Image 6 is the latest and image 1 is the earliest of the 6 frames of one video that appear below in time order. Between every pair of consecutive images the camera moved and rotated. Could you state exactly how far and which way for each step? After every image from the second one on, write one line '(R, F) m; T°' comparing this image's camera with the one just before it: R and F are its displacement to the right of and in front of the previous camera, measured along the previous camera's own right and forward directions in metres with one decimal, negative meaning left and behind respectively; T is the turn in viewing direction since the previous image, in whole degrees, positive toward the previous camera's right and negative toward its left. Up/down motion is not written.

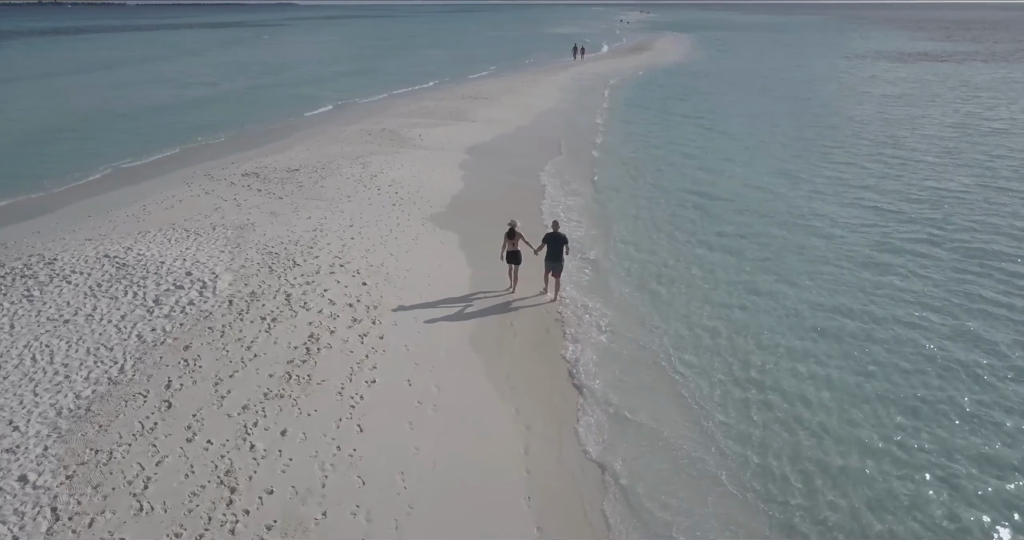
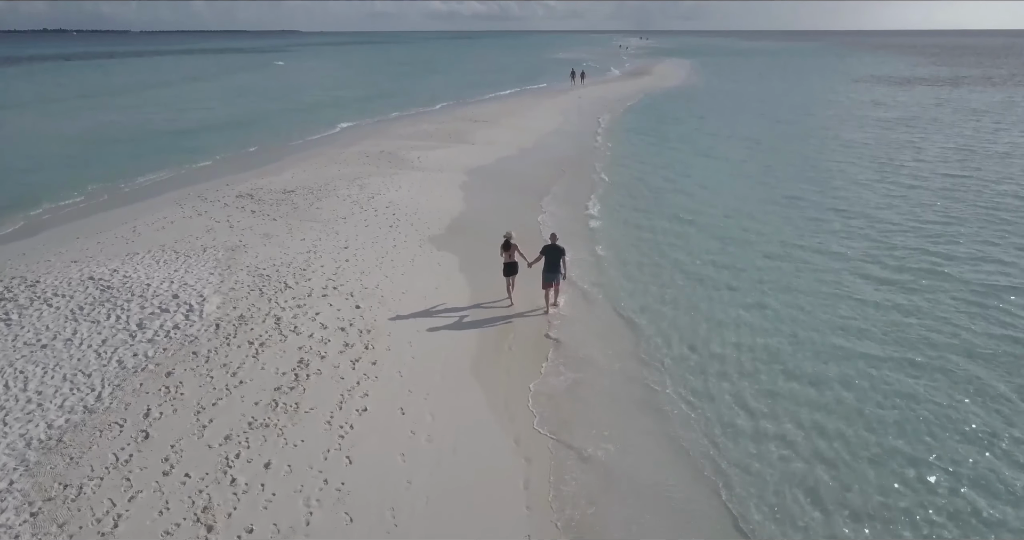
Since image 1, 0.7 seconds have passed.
(0.0, +0.4) m; 0°
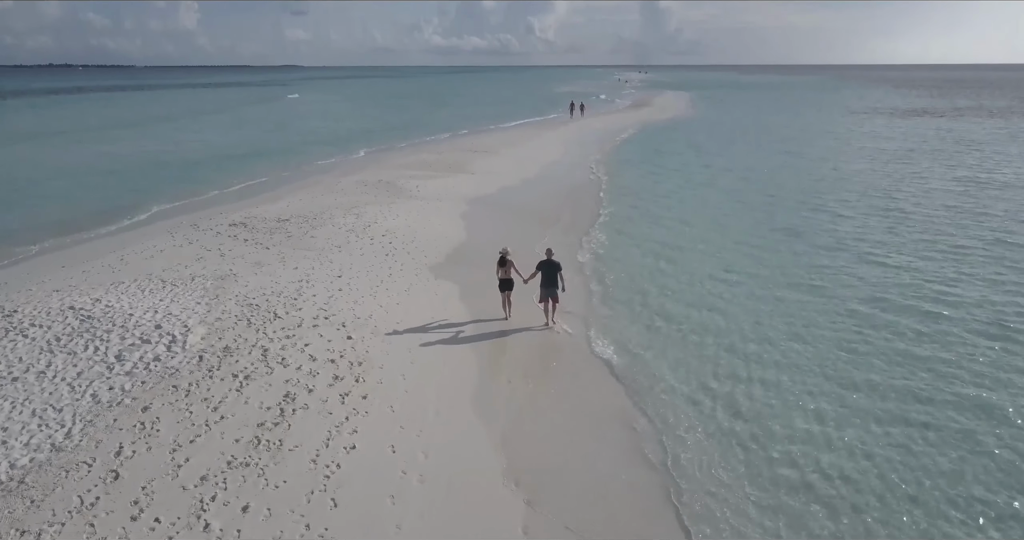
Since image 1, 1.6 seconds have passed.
(0.0, +0.4) m; 0°
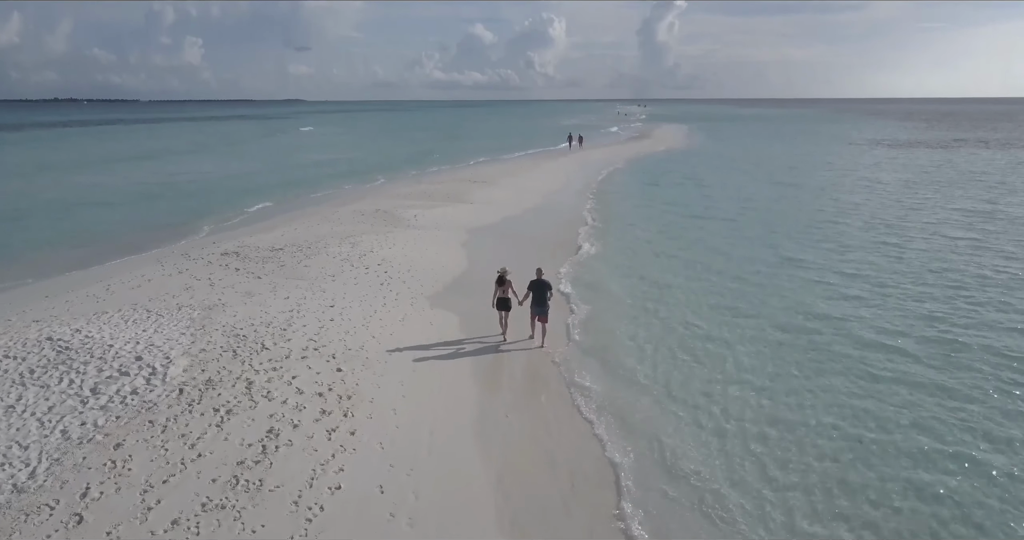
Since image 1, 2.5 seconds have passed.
(0.0, +0.4) m; 0°
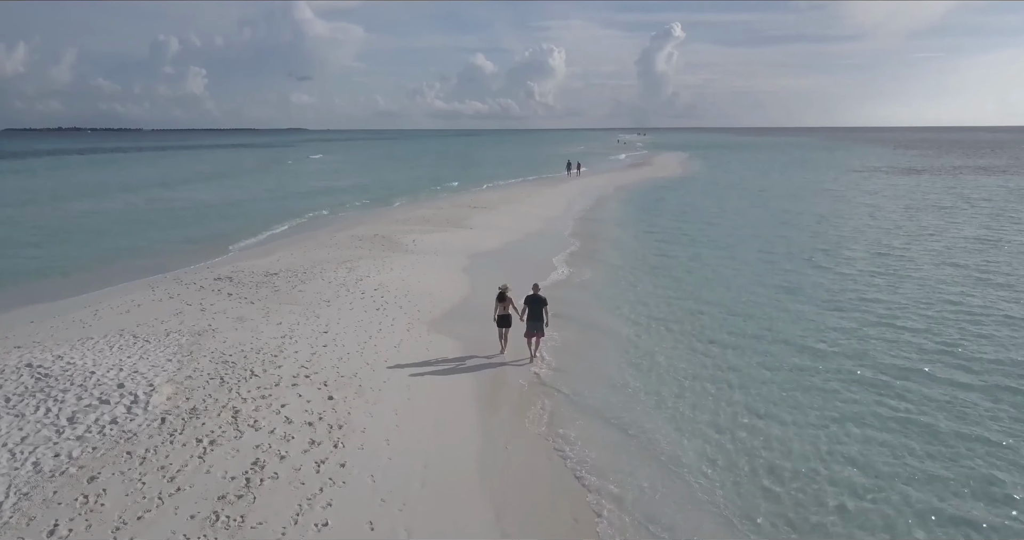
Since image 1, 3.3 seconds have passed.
(0.0, +0.4) m; 0°
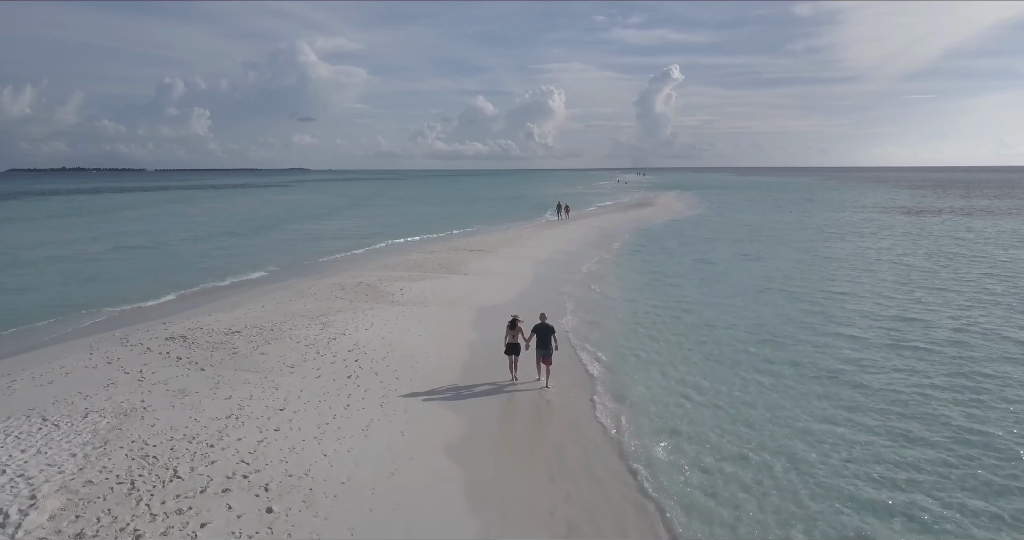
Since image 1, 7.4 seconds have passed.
(+0.1, +2.0) m; 0°
